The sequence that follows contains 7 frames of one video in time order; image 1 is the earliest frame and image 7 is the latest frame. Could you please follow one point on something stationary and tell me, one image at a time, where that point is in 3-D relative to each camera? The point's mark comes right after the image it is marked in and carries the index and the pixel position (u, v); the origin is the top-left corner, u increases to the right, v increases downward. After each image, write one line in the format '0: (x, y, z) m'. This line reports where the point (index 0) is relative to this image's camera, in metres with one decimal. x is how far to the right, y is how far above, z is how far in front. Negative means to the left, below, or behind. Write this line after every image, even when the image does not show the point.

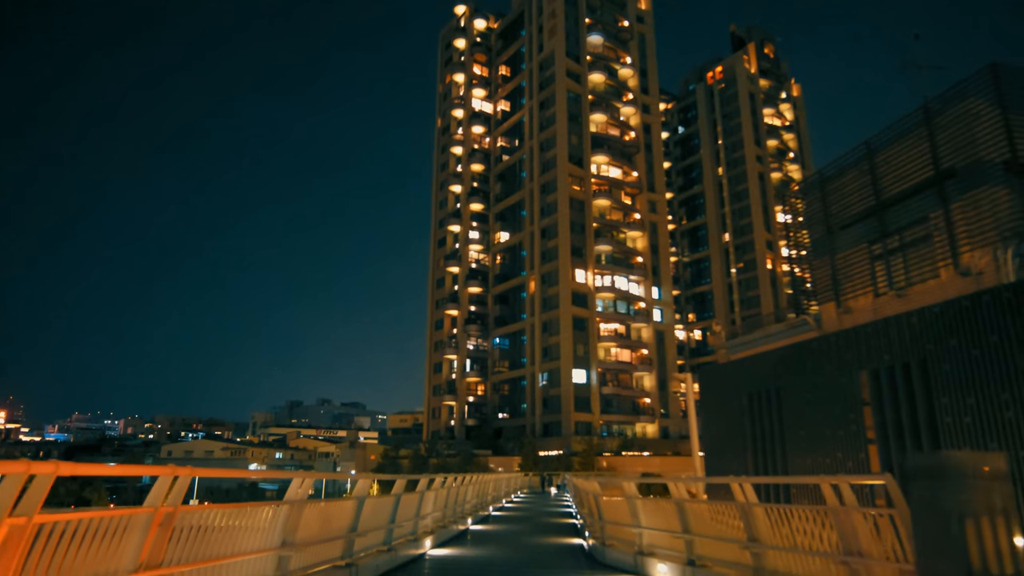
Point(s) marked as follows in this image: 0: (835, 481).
0: (+2.6, -1.5, +5.3) m
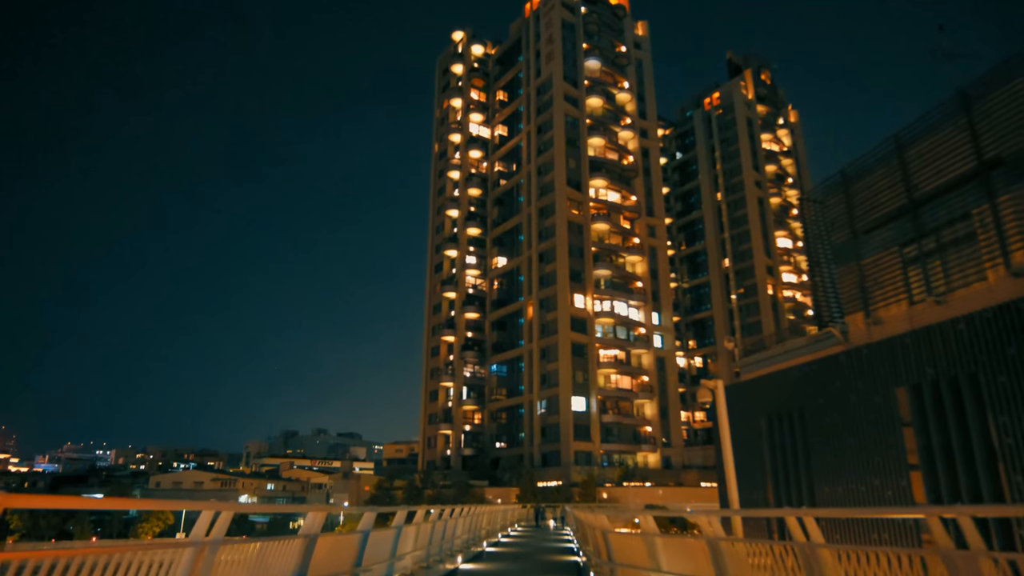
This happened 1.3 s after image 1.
0: (+2.5, -1.3, +3.9) m
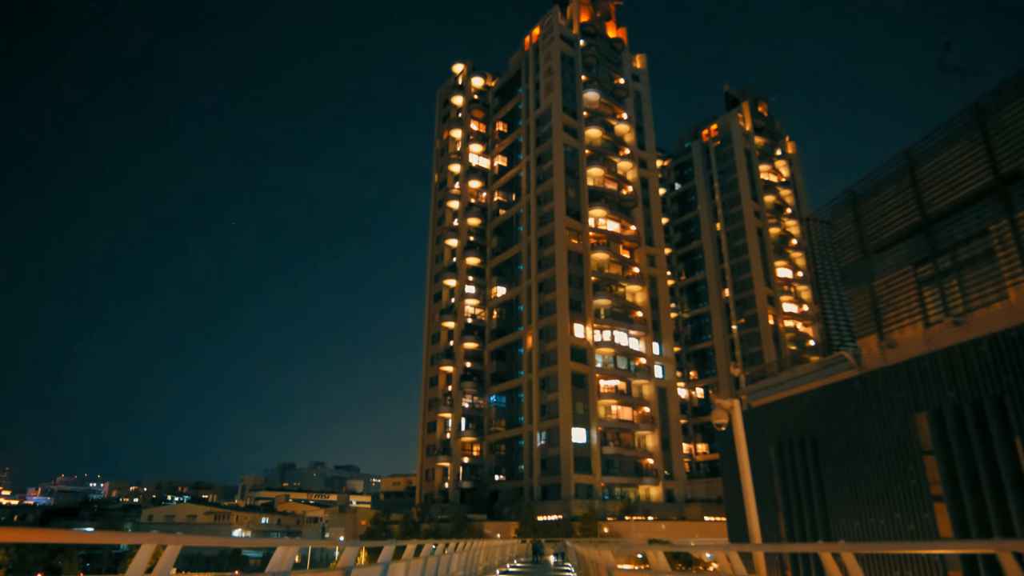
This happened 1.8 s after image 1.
0: (+2.4, -1.3, +3.3) m
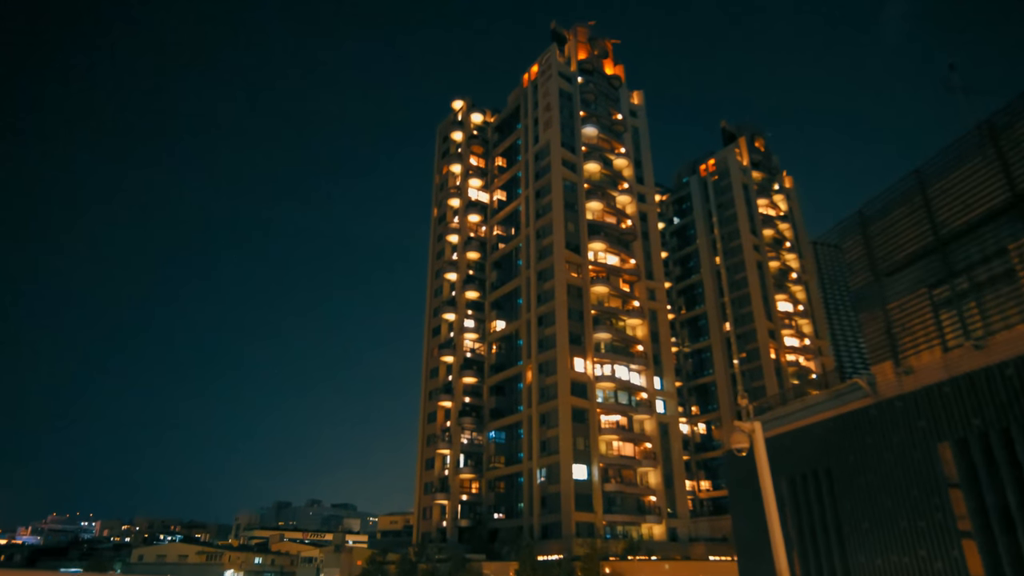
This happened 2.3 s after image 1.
0: (+2.4, -1.2, +2.8) m
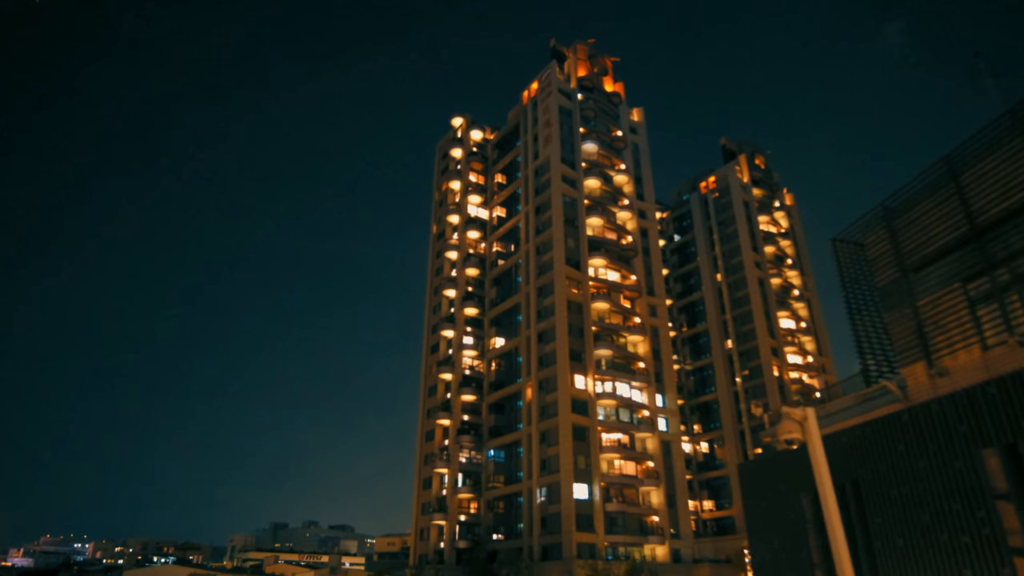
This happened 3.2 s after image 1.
0: (+2.4, -0.9, +1.8) m
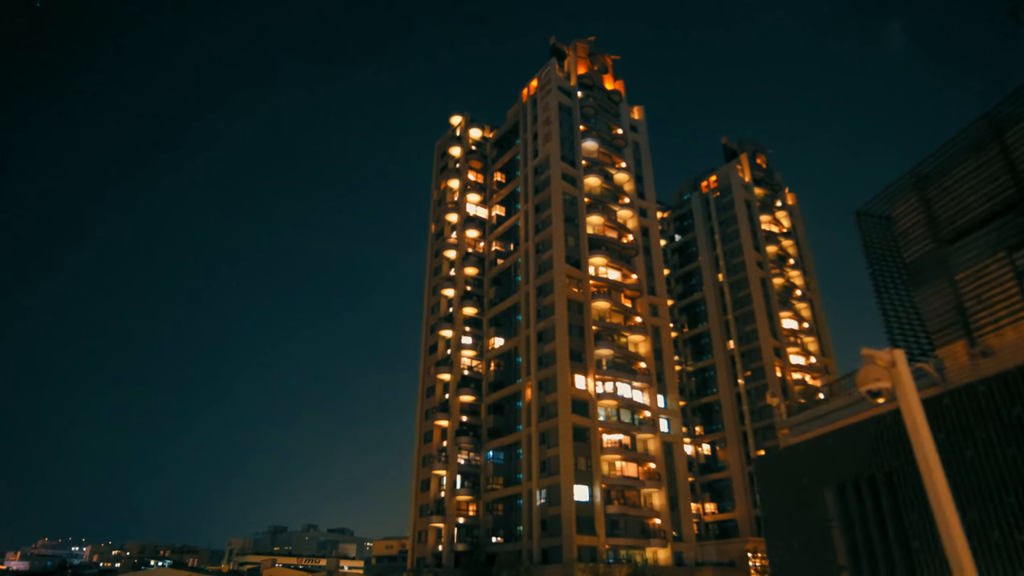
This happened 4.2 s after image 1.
0: (+2.3, -0.4, +0.8) m
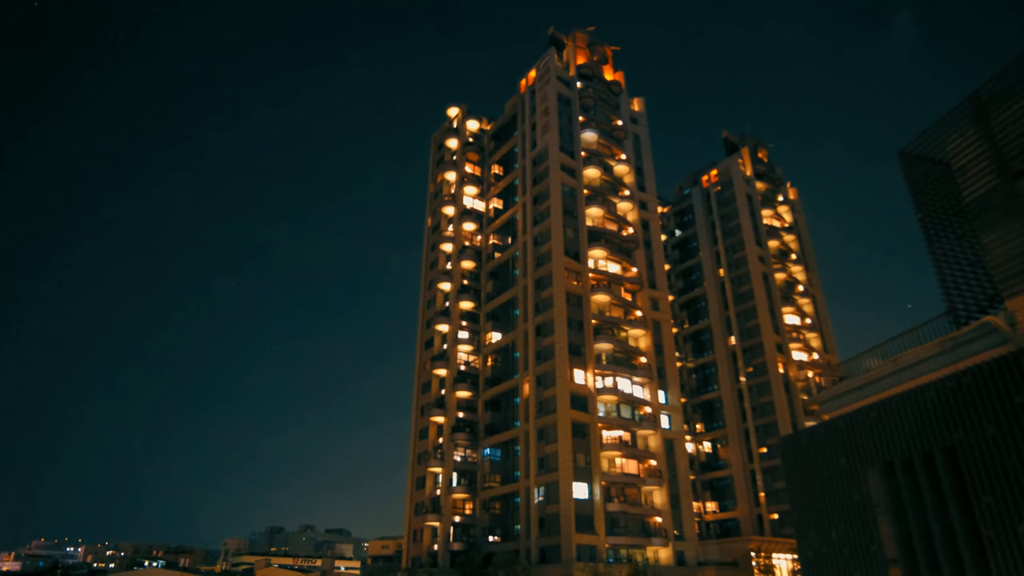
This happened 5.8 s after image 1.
0: (+2.2, +0.3, -0.9) m
